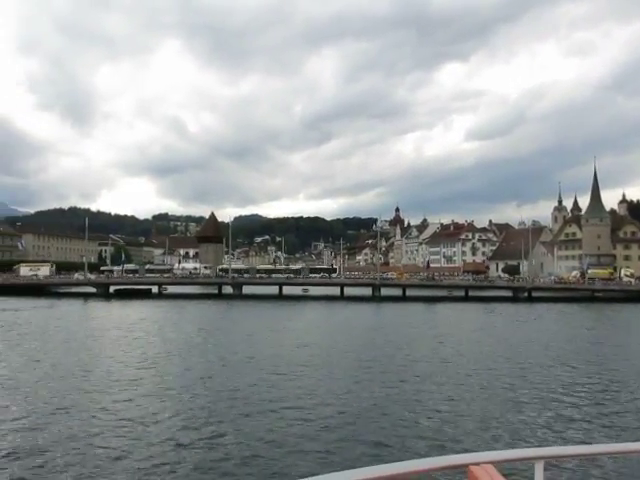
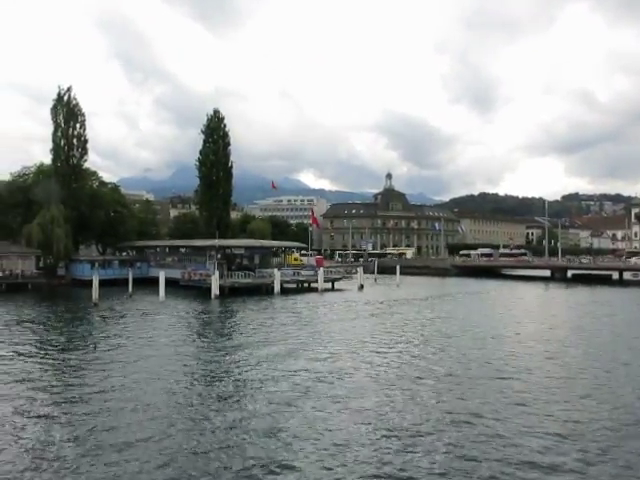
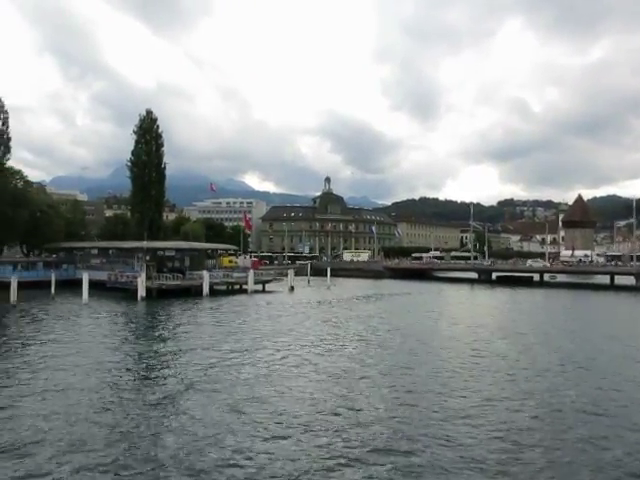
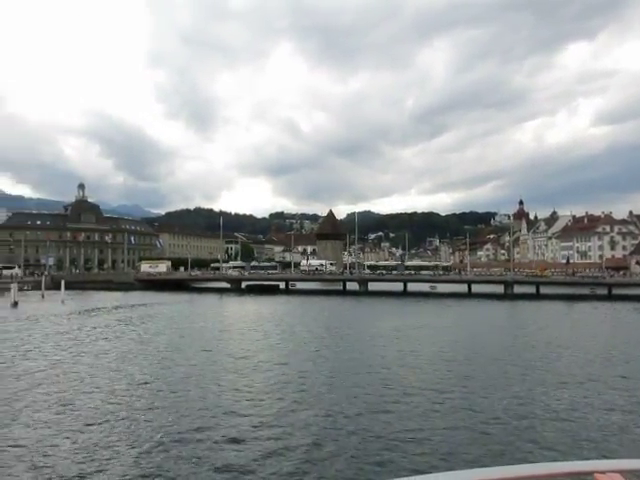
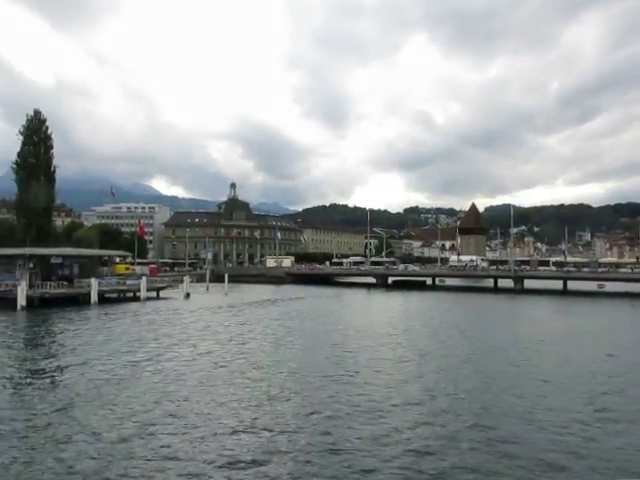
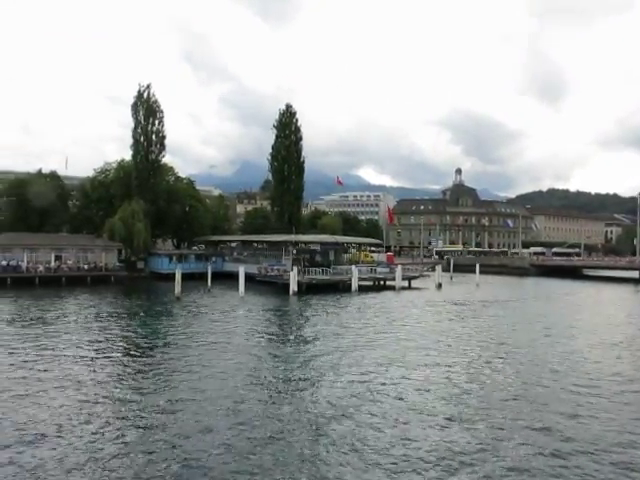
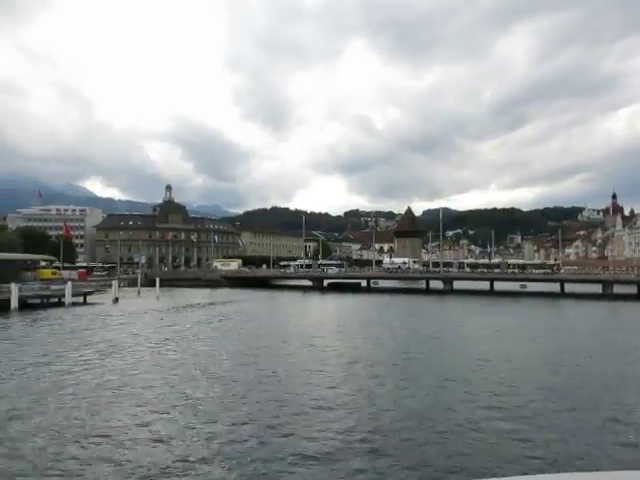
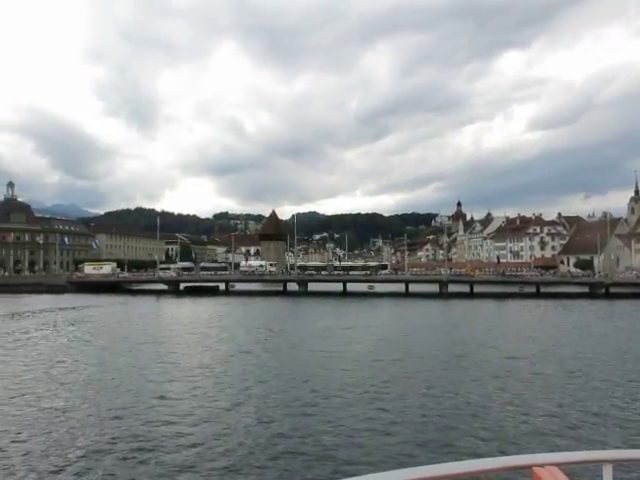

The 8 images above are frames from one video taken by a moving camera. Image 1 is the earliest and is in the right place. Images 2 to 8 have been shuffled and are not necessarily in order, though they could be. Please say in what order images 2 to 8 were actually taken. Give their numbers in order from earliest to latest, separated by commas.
8, 4, 7, 5, 3, 2, 6
